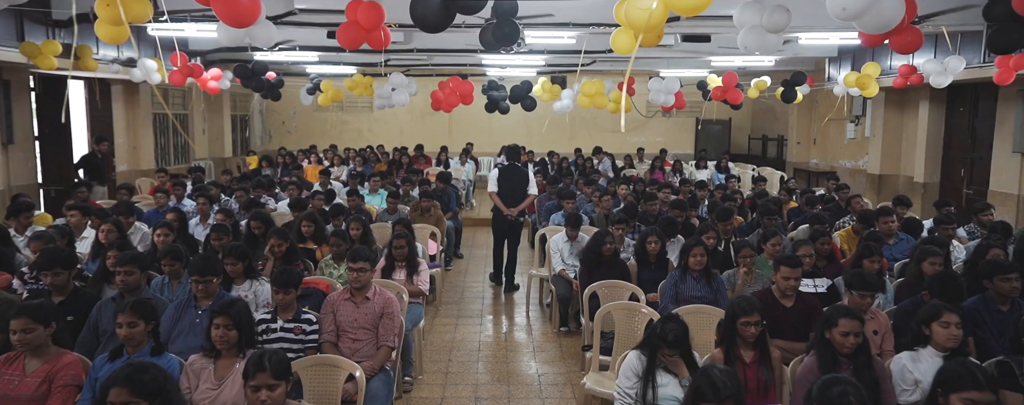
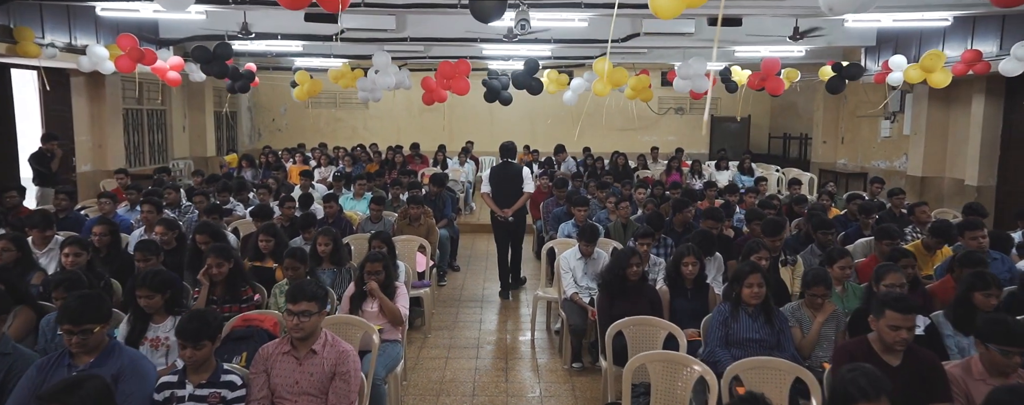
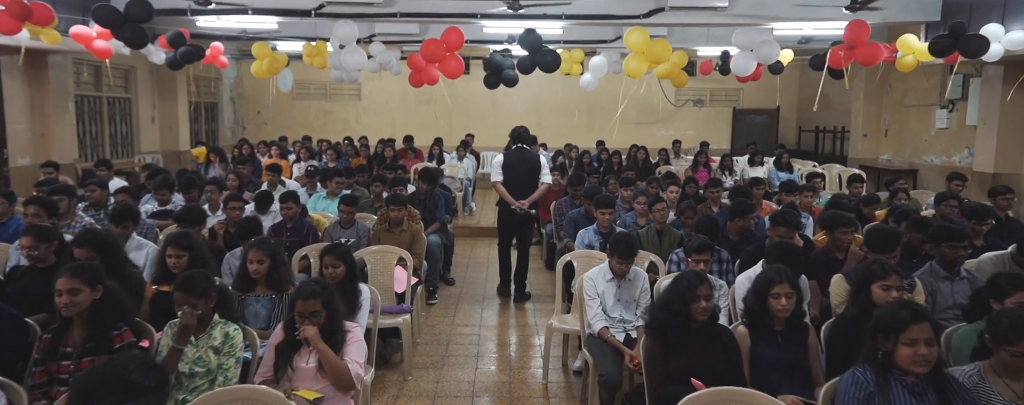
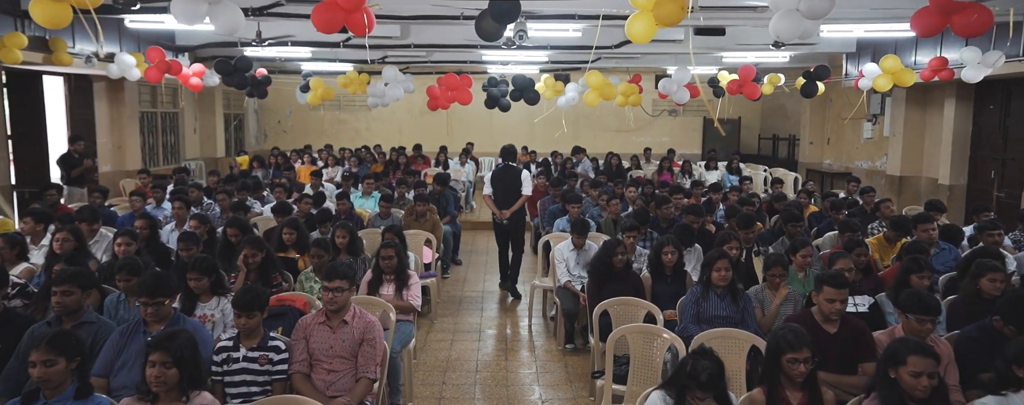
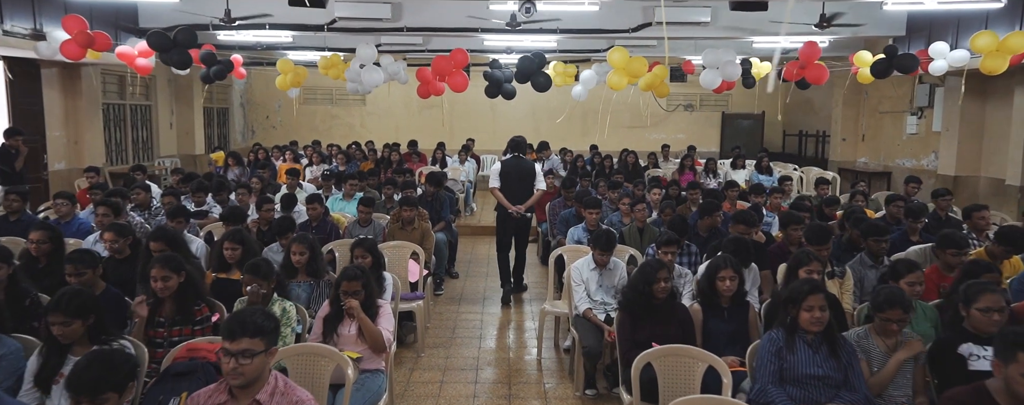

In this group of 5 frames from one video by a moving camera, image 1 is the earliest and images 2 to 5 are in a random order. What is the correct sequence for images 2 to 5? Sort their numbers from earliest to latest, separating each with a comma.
4, 2, 5, 3
